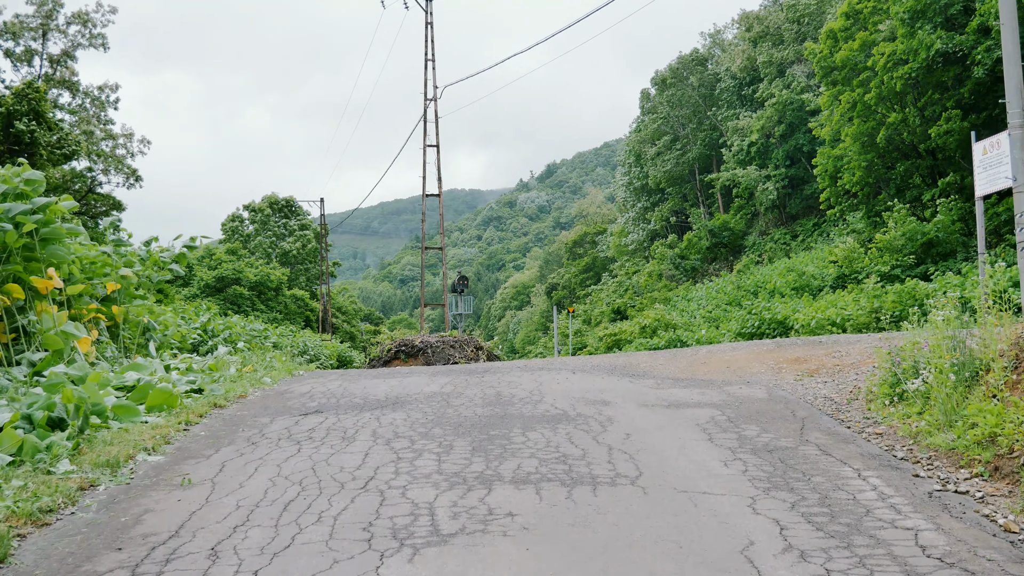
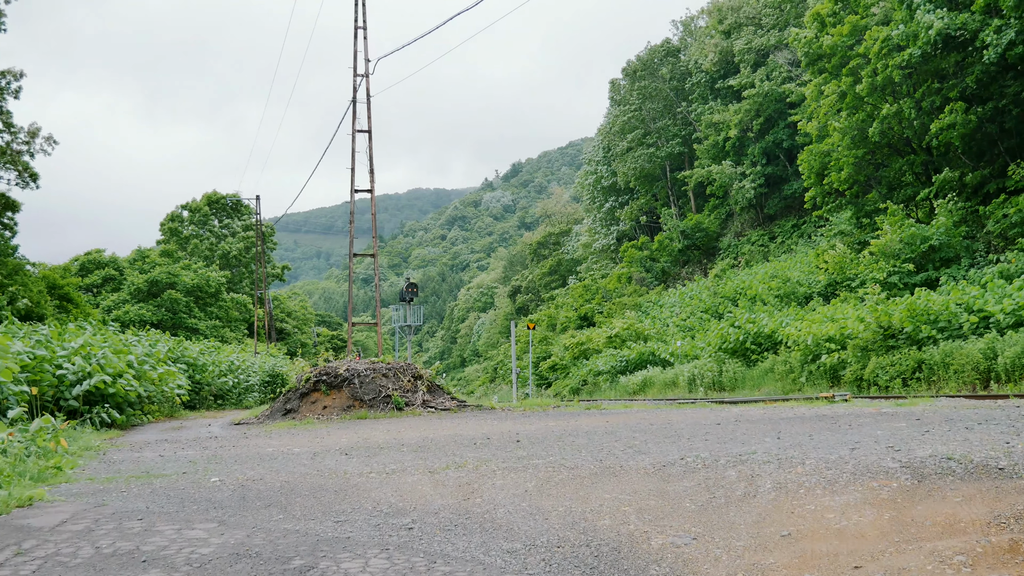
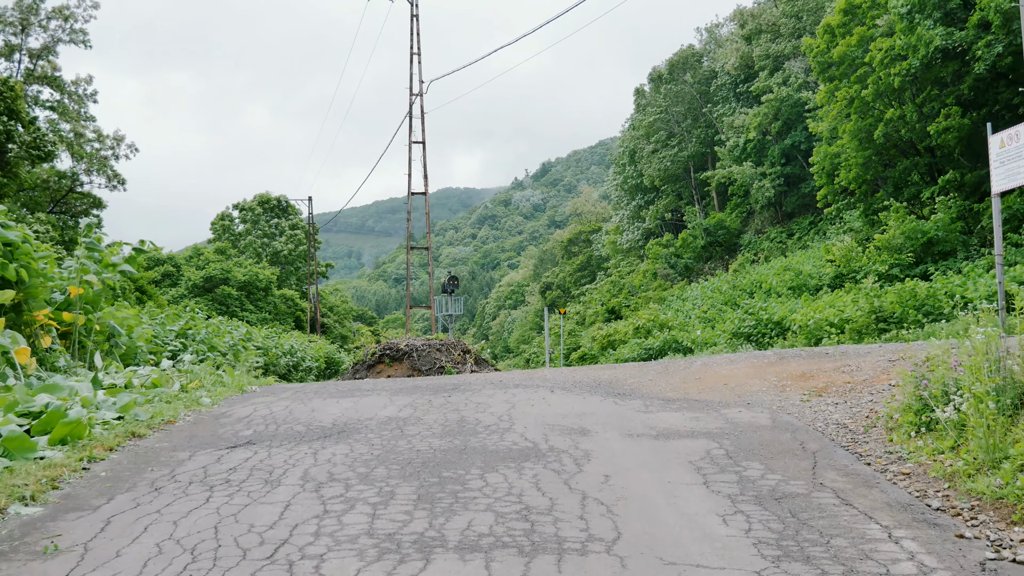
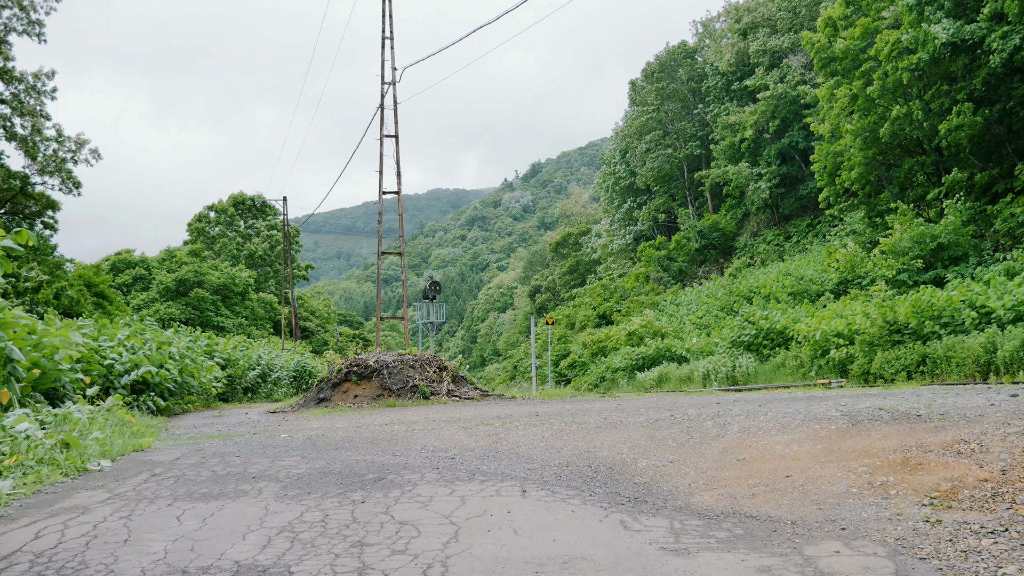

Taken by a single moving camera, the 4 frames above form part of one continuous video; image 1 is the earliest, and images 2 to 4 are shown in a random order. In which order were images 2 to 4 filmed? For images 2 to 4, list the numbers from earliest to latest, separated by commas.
3, 4, 2
